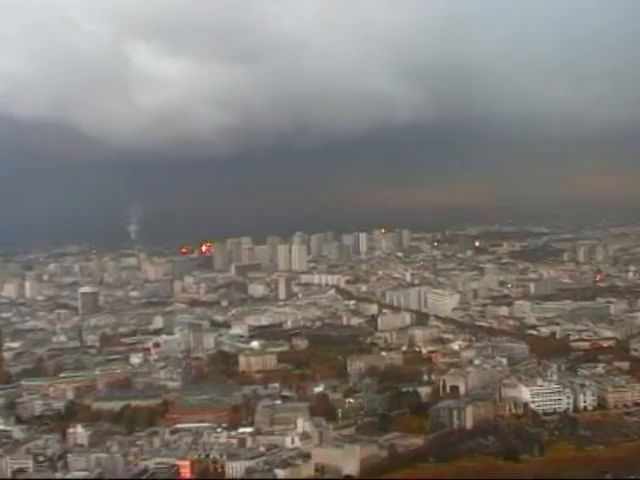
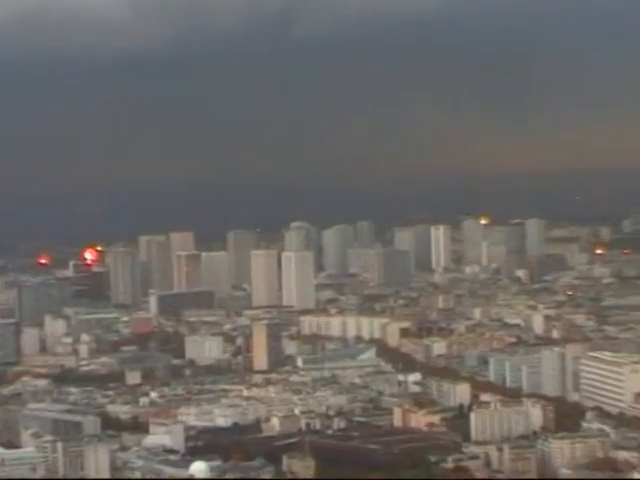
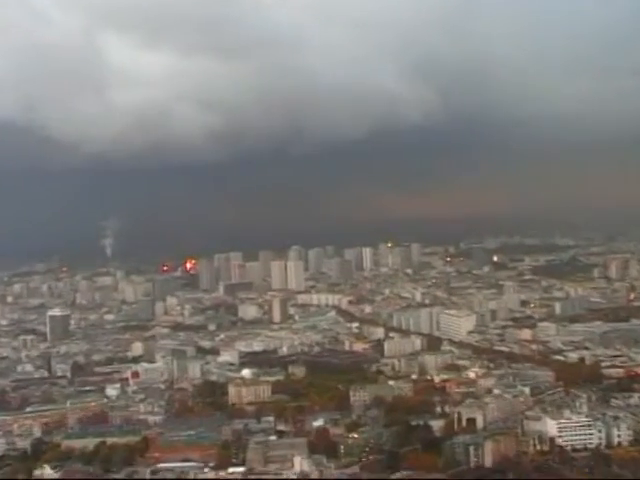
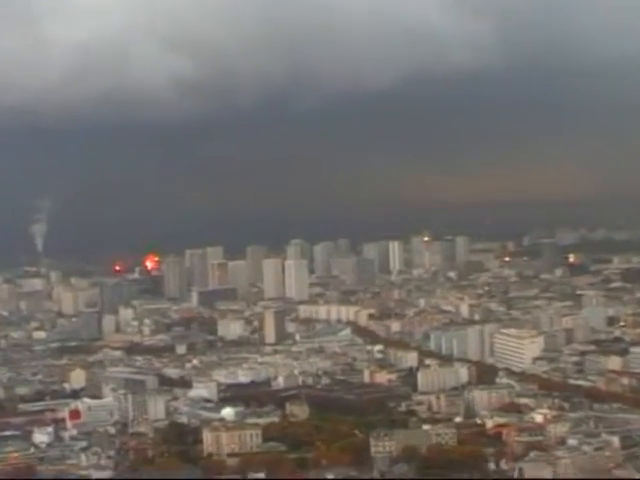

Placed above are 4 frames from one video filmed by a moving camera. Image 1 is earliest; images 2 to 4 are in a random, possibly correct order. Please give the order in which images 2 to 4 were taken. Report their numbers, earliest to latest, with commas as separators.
3, 4, 2
